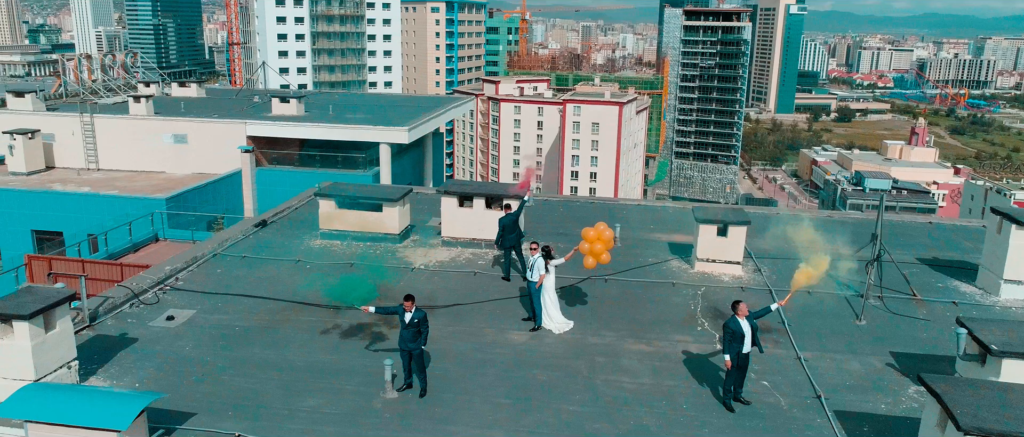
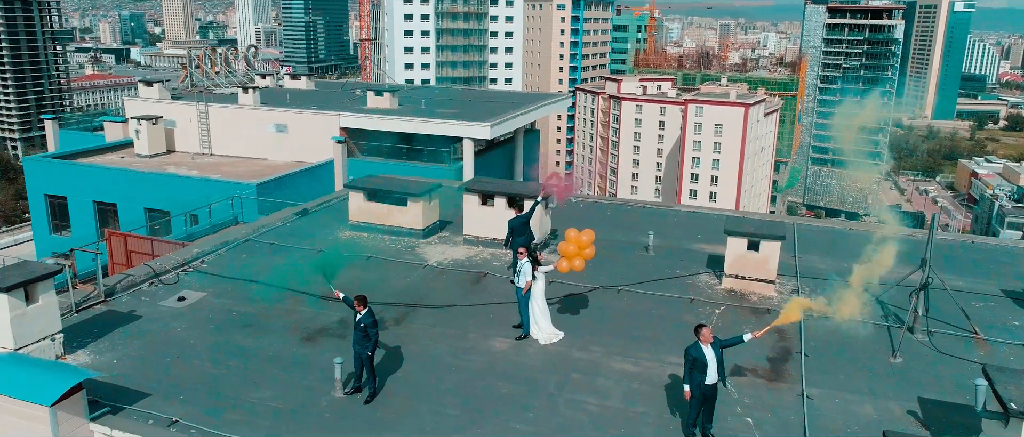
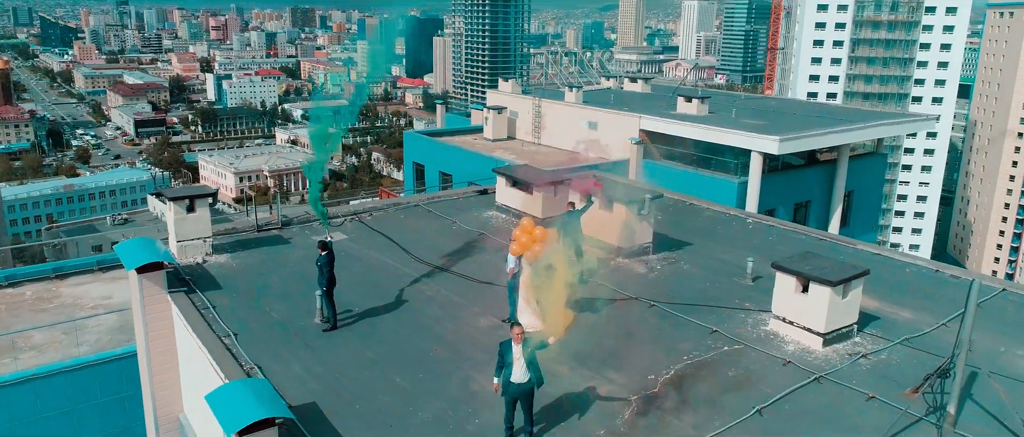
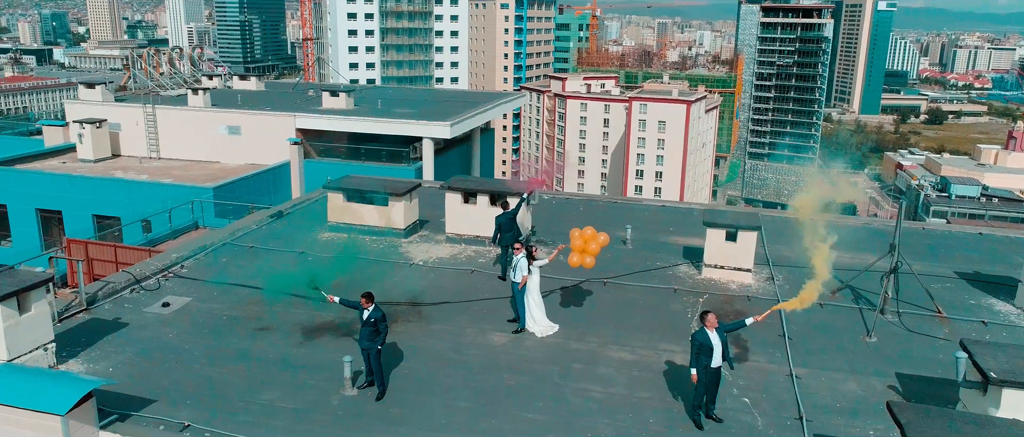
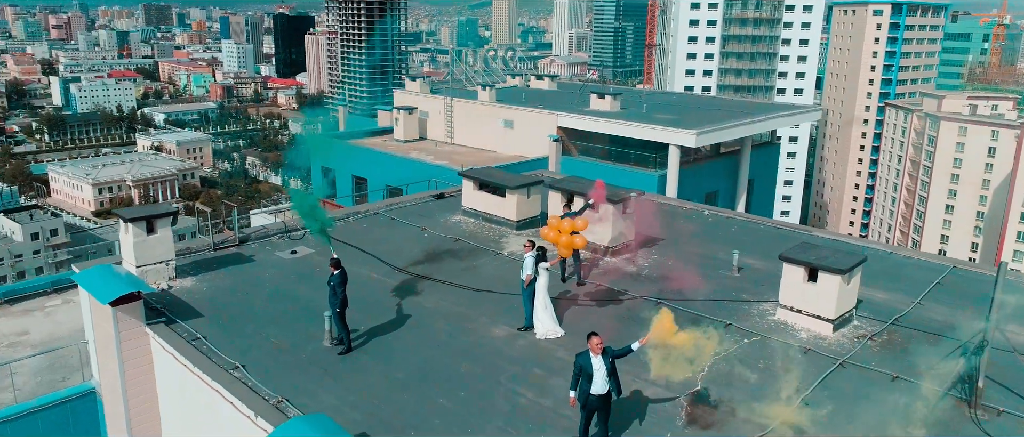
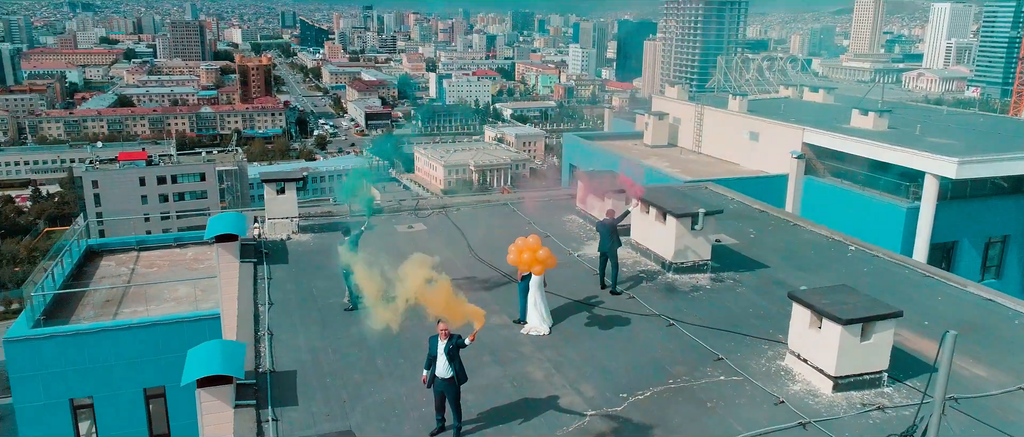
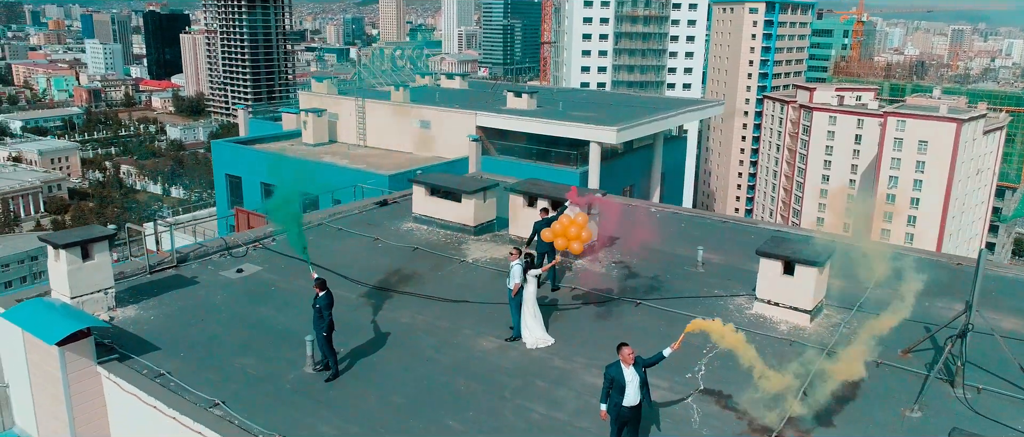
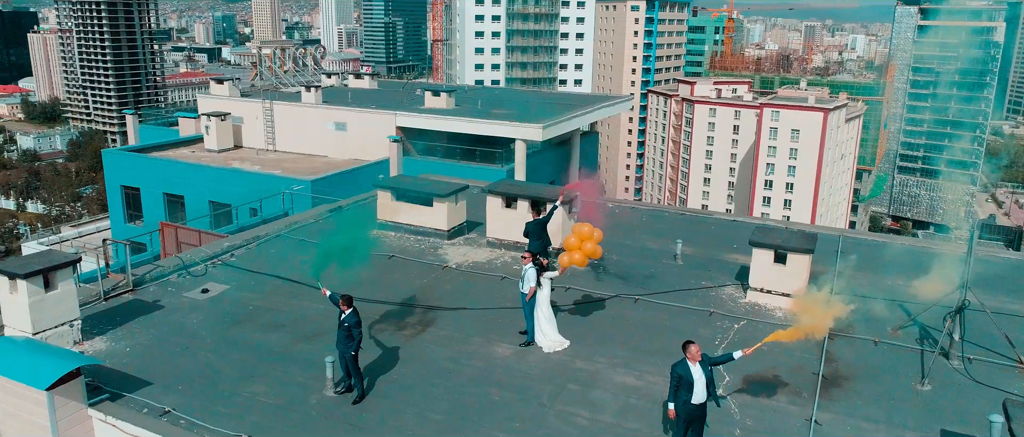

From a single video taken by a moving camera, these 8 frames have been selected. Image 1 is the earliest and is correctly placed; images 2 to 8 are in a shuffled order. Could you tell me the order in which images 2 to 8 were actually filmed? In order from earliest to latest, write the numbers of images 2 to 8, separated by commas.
4, 2, 8, 7, 5, 3, 6
